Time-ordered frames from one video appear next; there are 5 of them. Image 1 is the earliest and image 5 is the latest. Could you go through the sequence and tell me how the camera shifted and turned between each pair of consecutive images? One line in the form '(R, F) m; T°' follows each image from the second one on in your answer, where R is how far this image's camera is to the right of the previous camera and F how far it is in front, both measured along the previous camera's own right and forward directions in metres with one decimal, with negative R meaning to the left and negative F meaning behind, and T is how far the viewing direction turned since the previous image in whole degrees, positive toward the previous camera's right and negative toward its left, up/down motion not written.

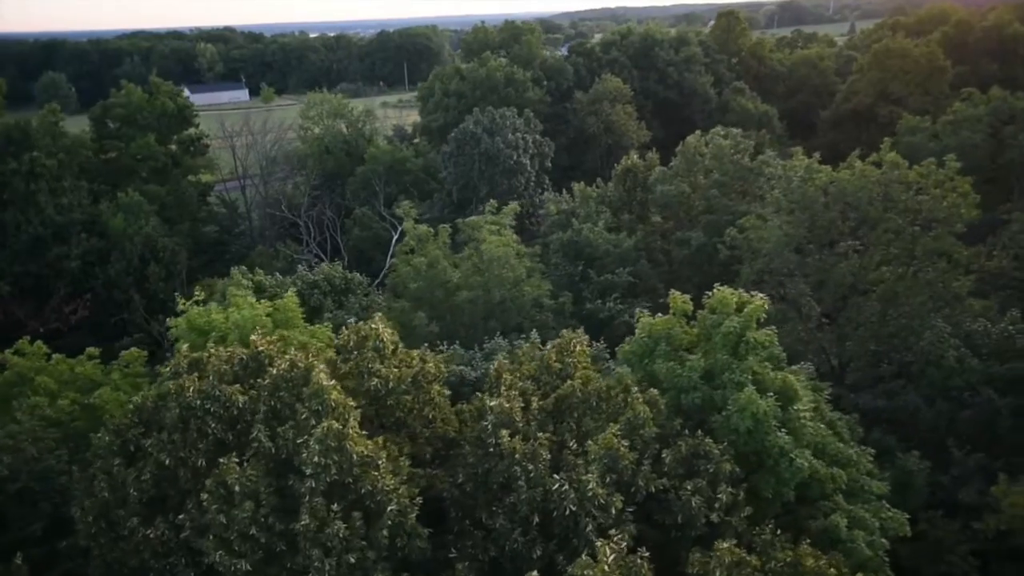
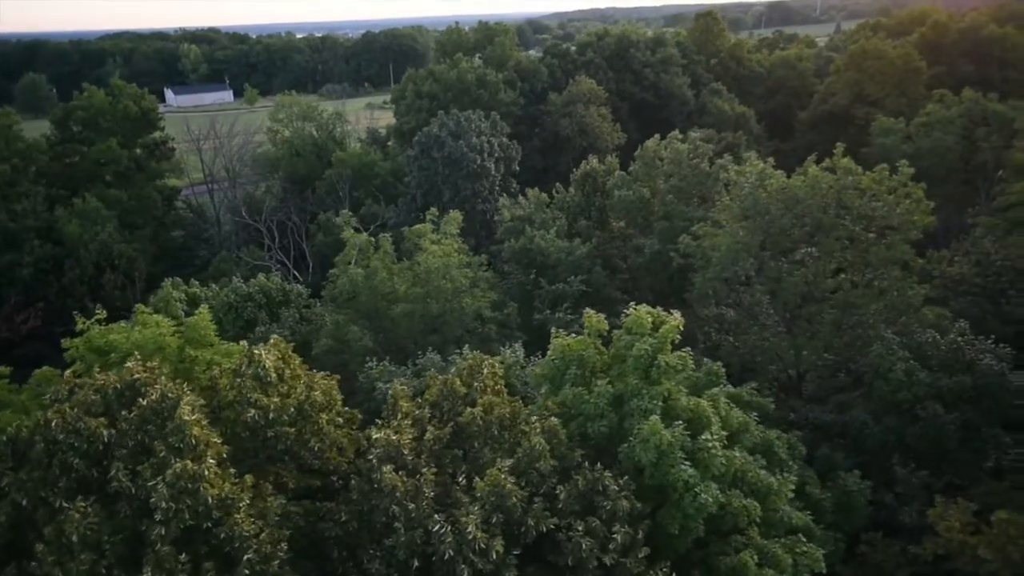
(+1.3, +0.6) m; +1°
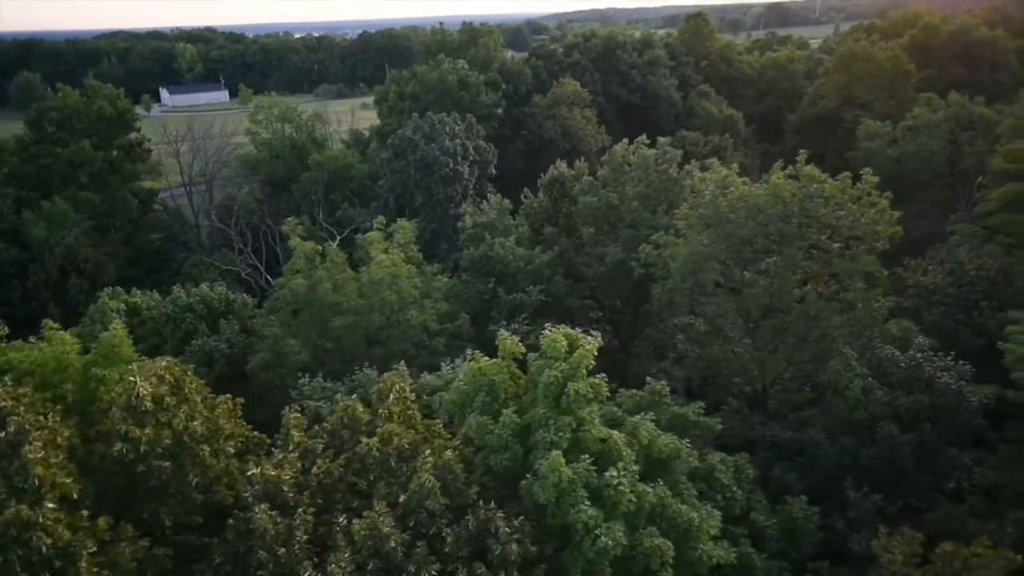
(+1.3, +0.7) m; 0°
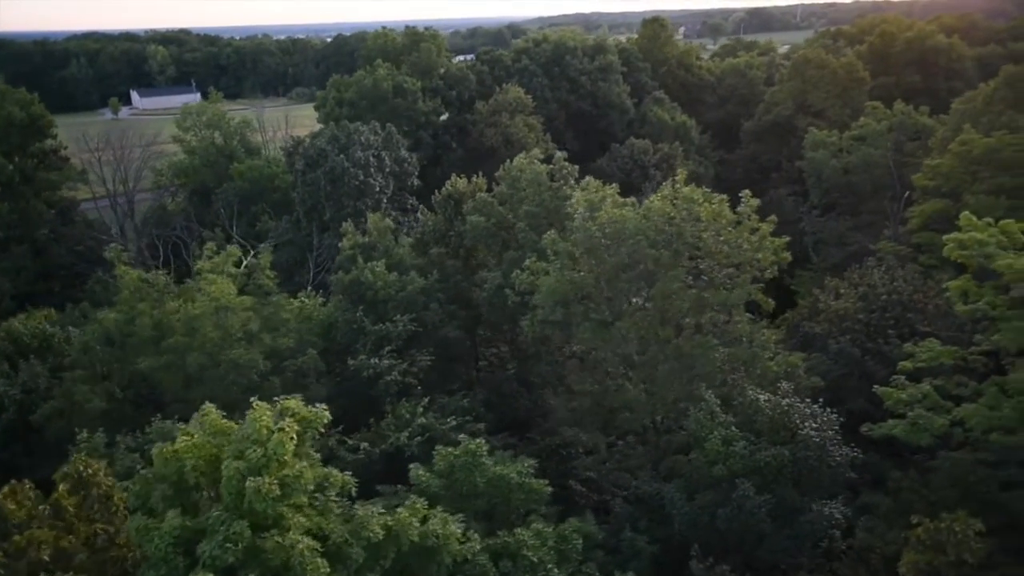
(+3.4, +1.7) m; +1°
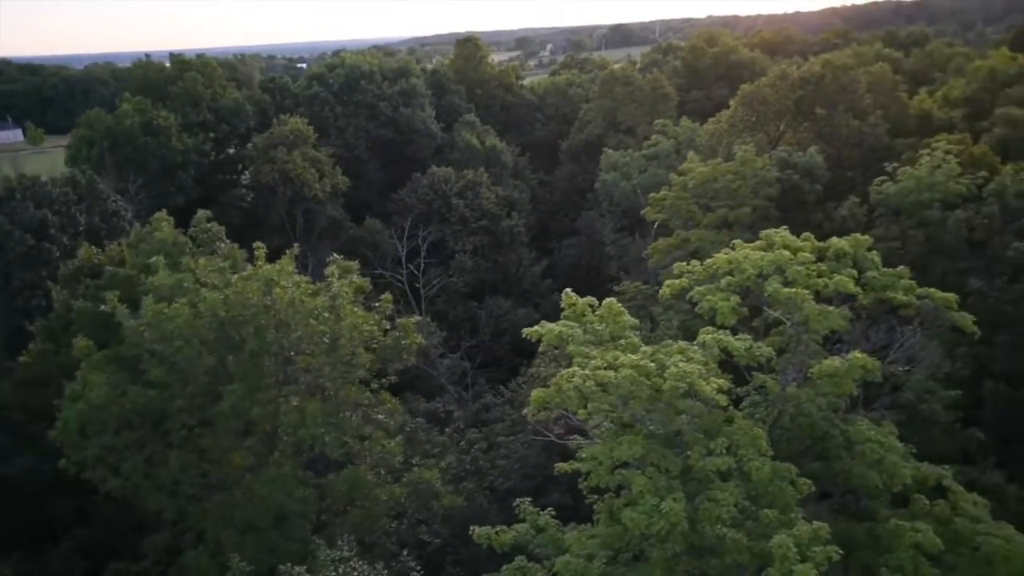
(+7.1, +3.6) m; +9°
